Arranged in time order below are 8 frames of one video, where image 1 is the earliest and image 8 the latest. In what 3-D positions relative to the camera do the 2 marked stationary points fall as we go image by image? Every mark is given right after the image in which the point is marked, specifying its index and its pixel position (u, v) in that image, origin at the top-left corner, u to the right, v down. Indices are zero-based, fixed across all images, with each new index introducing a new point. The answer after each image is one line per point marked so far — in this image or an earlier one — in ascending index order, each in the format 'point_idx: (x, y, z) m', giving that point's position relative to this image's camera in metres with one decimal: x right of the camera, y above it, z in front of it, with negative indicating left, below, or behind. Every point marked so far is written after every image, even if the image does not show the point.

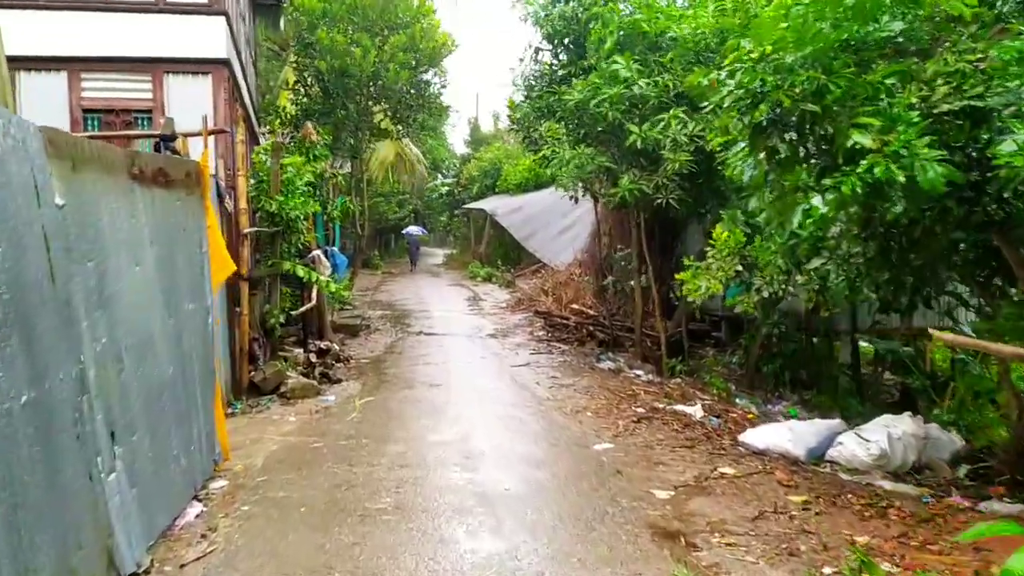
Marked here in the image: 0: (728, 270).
0: (+1.9, +0.1, +7.8) m
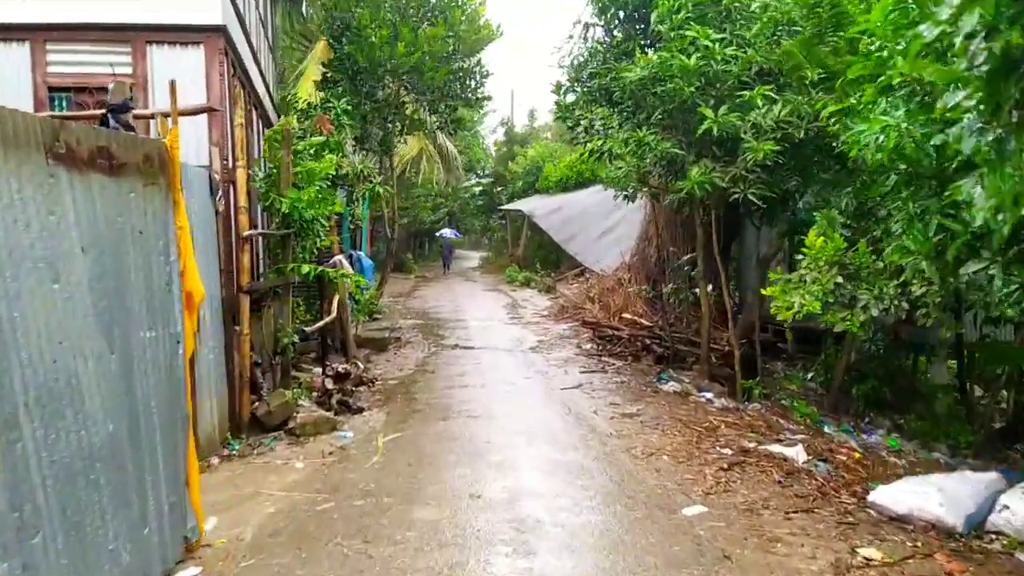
0: (+2.3, +0.1, +6.5) m
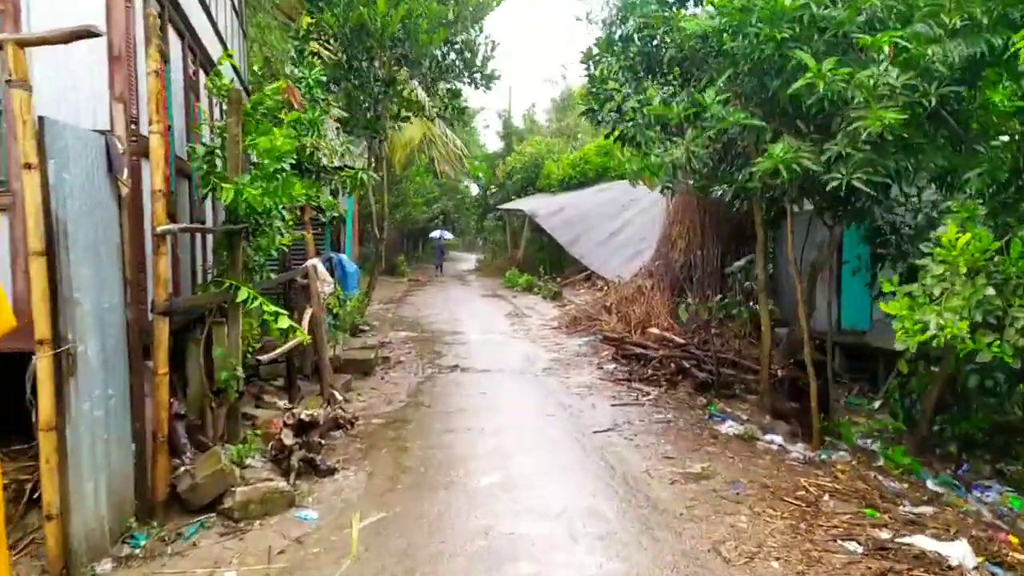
0: (+2.4, 0.0, +4.8) m
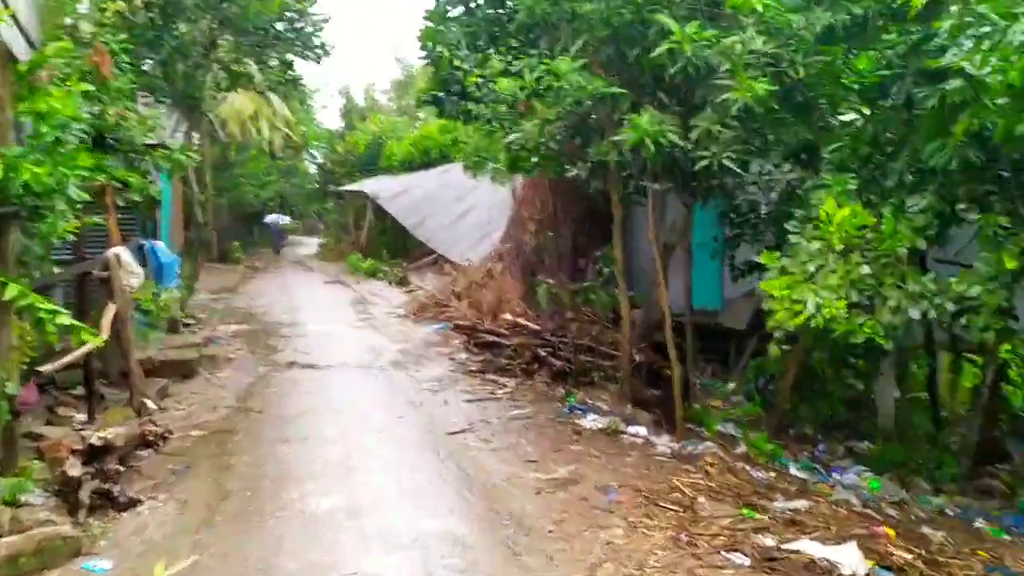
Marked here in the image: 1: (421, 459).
0: (+1.7, +0.1, +4.5) m
1: (-0.5, -0.9, +4.9) m
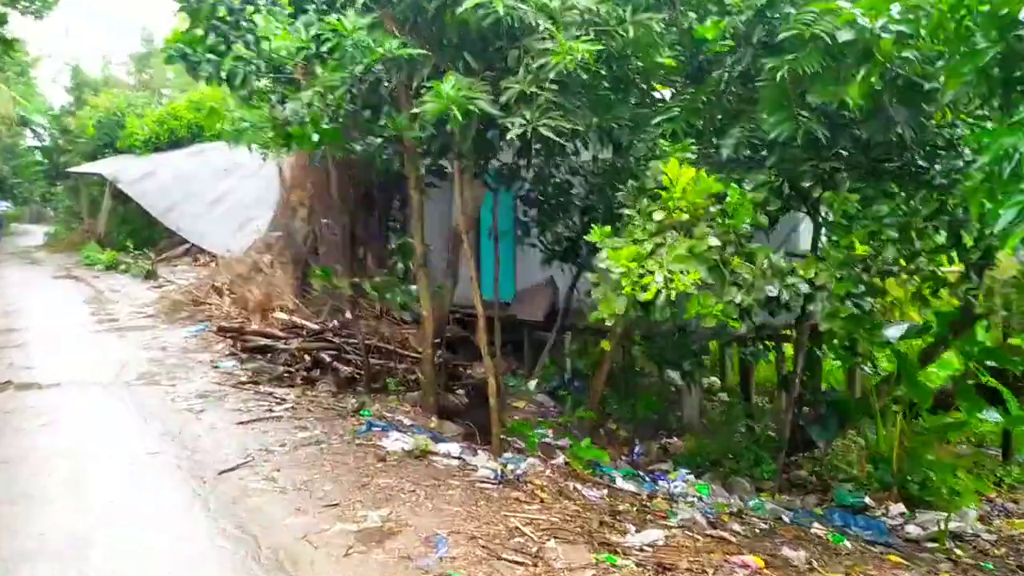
0: (+0.8, +0.1, +3.9) m
1: (-1.4, -1.0, +3.8) m
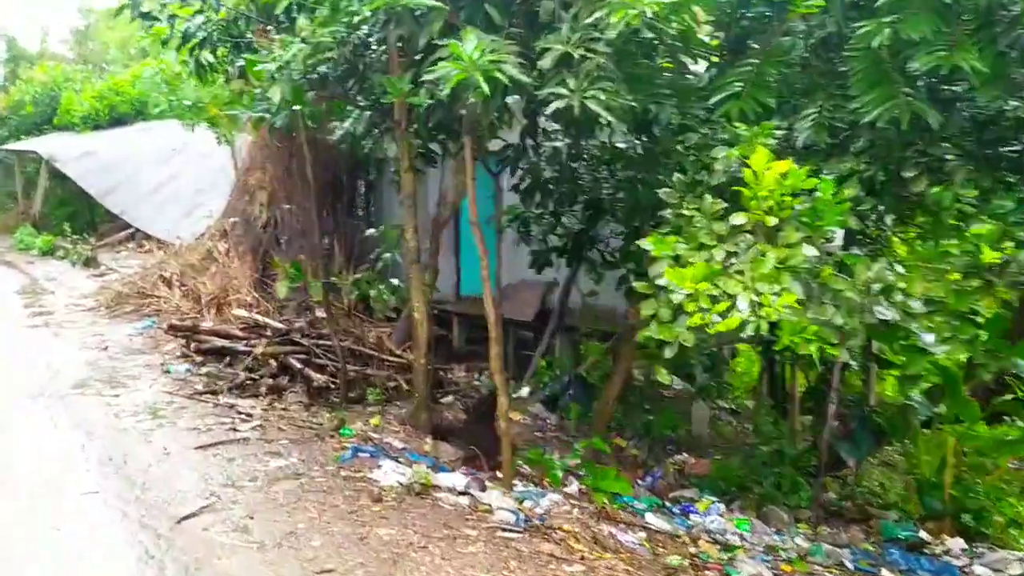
0: (+1.0, 0.0, +3.1) m
1: (-1.2, -1.0, +2.9) m
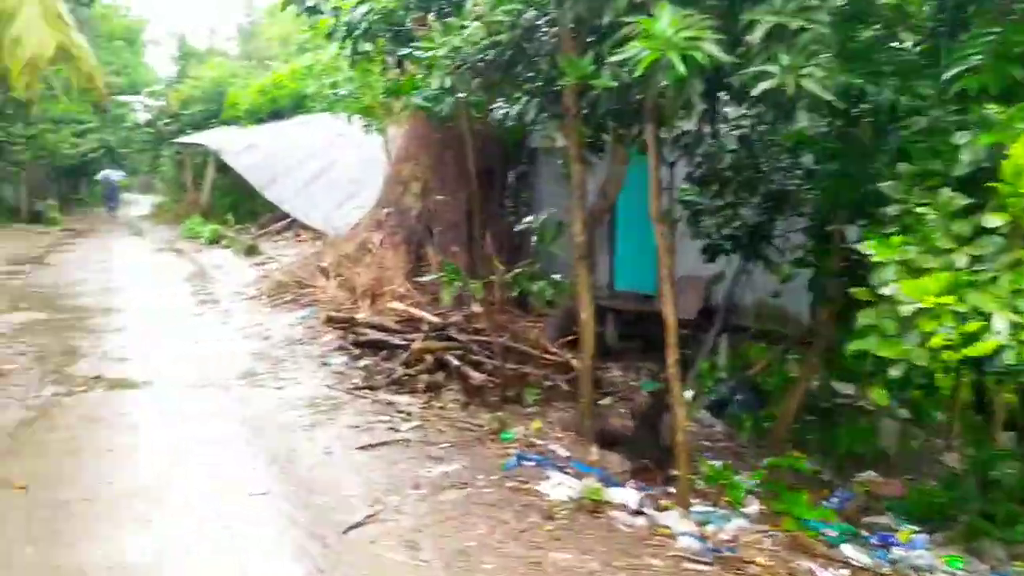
0: (+1.6, 0.0, +2.6) m
1: (-0.6, -1.0, +2.7) m
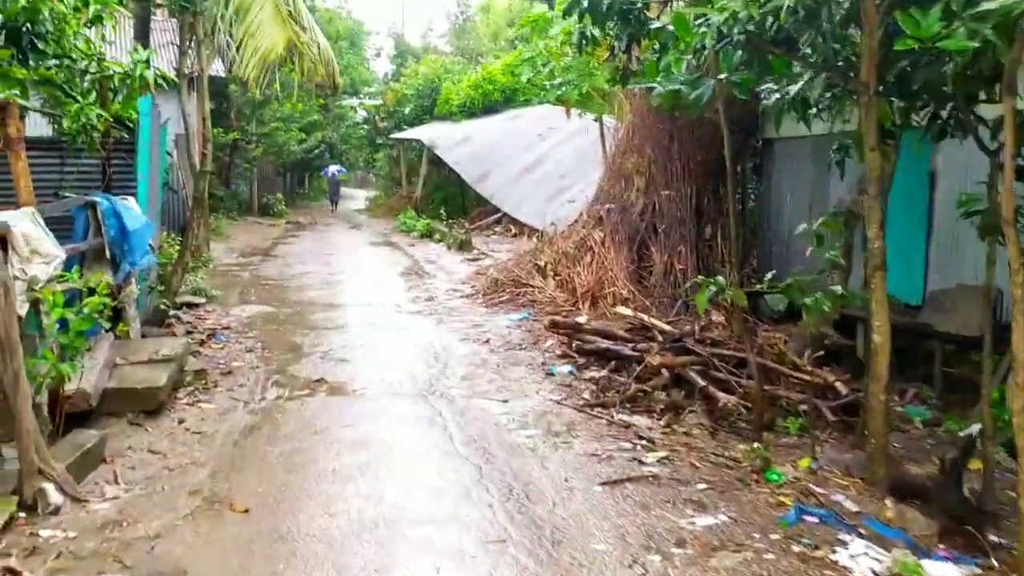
0: (+2.3, -0.1, +1.5) m
1: (+0.1, -1.0, +2.1) m
